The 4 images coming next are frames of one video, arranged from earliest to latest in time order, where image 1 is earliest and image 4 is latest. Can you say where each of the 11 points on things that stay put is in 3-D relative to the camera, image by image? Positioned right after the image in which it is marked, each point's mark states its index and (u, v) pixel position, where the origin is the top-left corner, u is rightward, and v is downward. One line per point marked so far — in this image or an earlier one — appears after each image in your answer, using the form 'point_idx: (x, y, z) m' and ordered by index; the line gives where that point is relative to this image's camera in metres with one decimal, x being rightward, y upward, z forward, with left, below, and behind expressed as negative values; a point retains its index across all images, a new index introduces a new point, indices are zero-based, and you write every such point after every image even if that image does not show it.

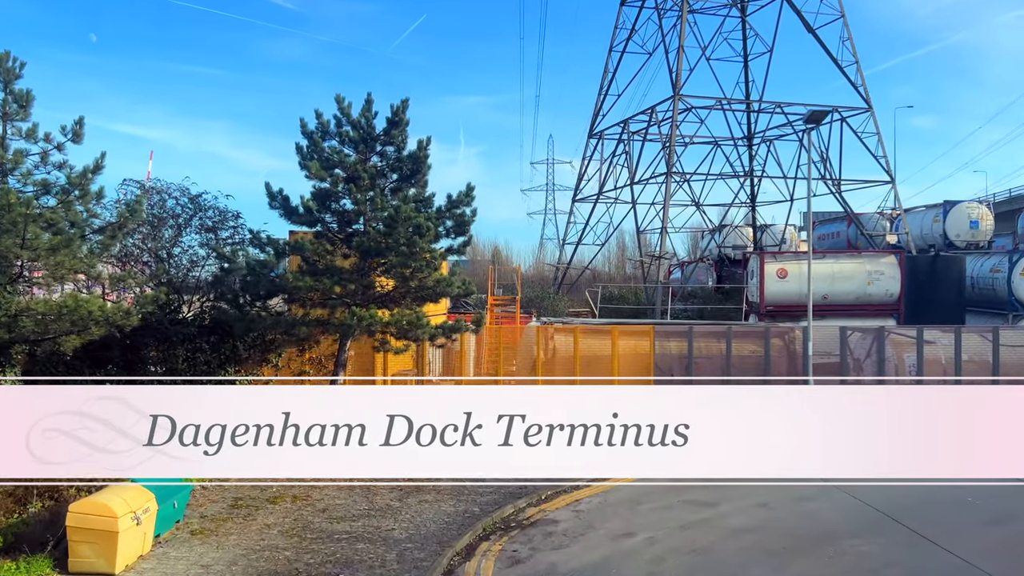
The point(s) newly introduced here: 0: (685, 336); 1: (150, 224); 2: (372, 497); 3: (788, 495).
0: (+3.6, -1.0, +13.3) m
1: (-5.8, +1.0, +10.5) m
2: (-1.8, -2.7, +8.5) m
3: (+3.8, -2.8, +8.9) m
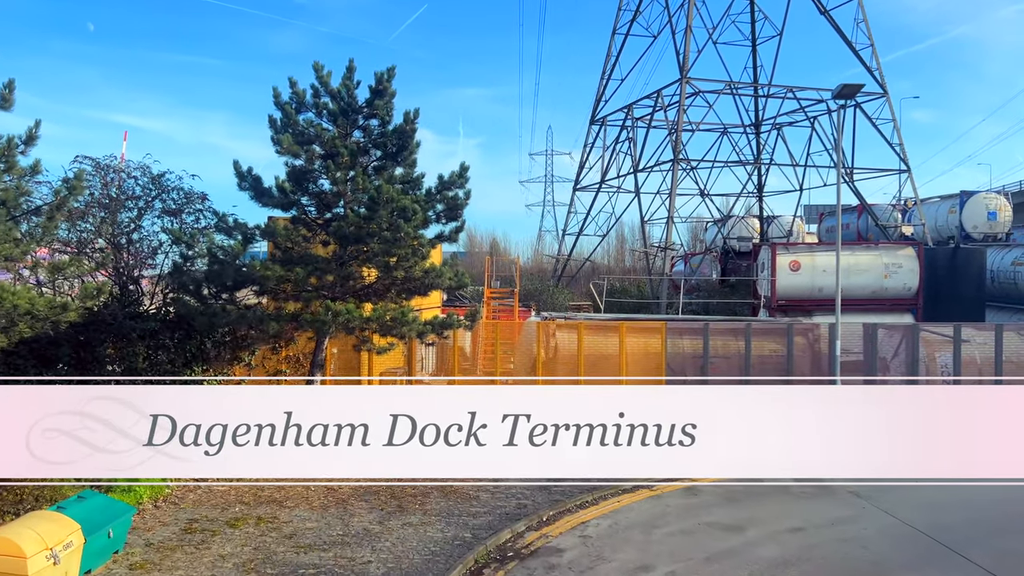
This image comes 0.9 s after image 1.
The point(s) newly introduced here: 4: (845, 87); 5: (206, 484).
0: (+3.5, -0.9, +12.2) m
1: (-5.8, +1.2, +9.3) m
2: (-1.9, -2.6, +7.4) m
3: (+3.7, -2.7, +7.8) m
4: (+5.8, +3.5, +11.4) m
5: (-4.1, -2.6, +8.8) m
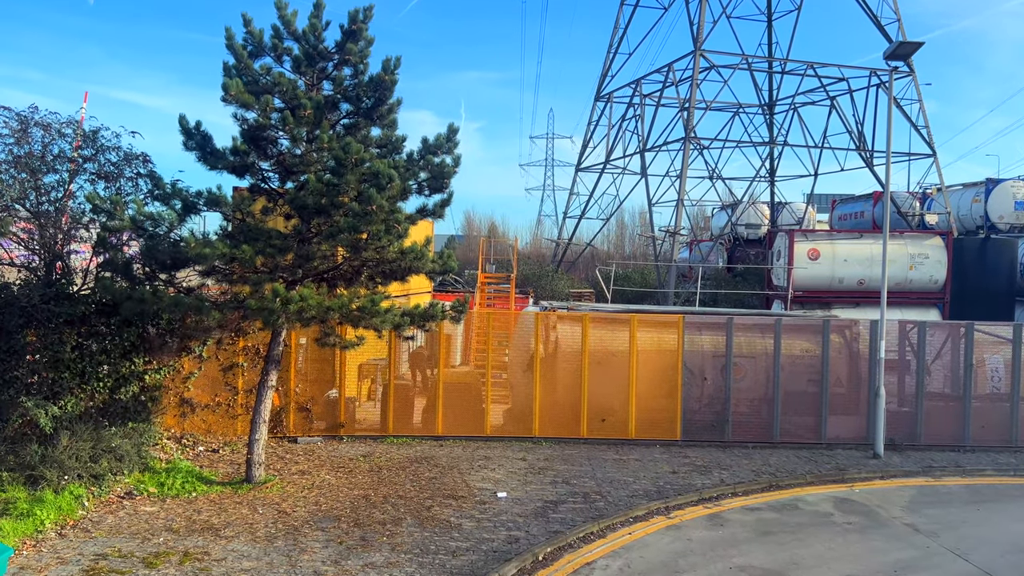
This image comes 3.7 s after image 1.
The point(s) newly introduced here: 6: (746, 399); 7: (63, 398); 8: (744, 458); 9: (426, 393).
0: (+3.4, -0.7, +10.7) m
1: (-5.8, +1.5, +7.7) m
2: (-2.0, -2.4, +5.9) m
3: (+3.6, -2.6, +6.4) m
4: (+5.8, +3.6, +9.8) m
5: (-4.2, -2.4, +7.3) m
6: (+3.8, -1.8, +10.7) m
7: (-5.3, -1.3, +7.8) m
8: (+3.5, -2.5, +9.8) m
9: (-1.4, -1.7, +10.5) m
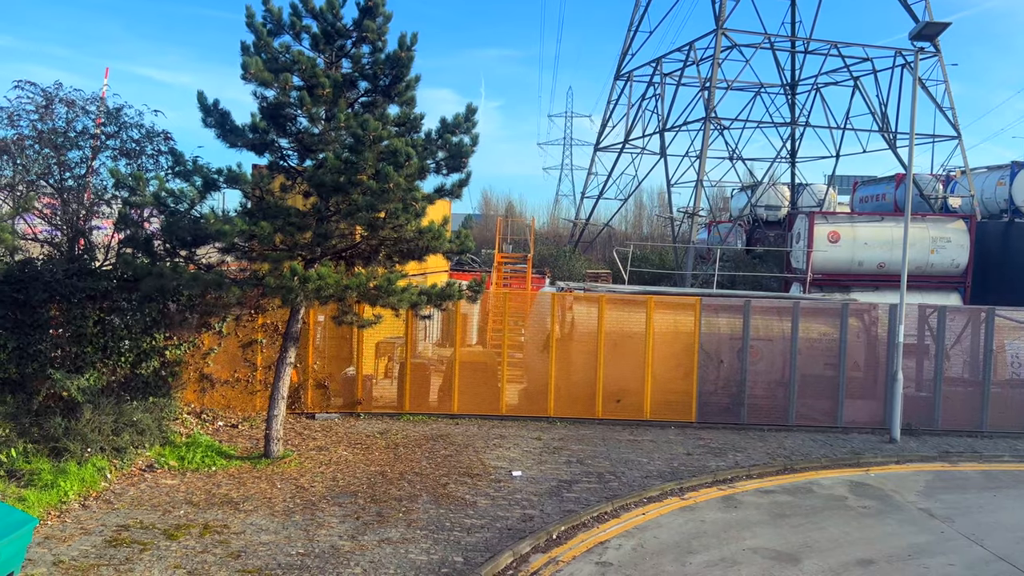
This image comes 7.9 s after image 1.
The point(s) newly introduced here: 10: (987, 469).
0: (+3.7, -0.4, +10.6) m
1: (-5.6, +1.8, +7.8) m
2: (-1.8, -2.2, +6.0) m
3: (+3.8, -2.5, +6.4) m
4: (+6.1, +3.9, +9.6) m
5: (-4.1, -2.1, +7.5) m
6: (+4.1, -1.5, +10.7) m
7: (-5.2, -1.0, +7.9) m
8: (+3.7, -2.3, +9.8) m
9: (-1.1, -1.3, +10.6) m
10: (+6.5, -2.5, +9.0) m
